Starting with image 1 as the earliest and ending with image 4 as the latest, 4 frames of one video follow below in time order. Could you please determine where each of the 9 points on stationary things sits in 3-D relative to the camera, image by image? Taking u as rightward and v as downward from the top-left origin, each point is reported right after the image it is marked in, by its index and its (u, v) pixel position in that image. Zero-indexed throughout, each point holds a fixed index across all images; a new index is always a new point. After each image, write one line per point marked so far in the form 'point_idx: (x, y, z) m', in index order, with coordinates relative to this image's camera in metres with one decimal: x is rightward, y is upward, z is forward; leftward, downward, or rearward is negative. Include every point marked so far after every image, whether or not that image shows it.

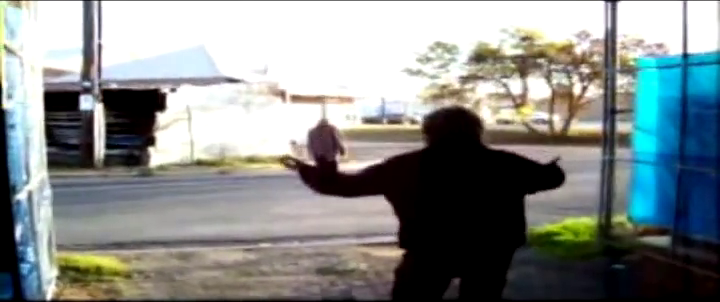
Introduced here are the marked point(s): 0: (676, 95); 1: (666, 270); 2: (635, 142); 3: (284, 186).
0: (+2.9, +0.5, +9.4) m
1: (+2.3, -0.9, +7.5) m
2: (+2.7, +0.1, +10.1) m
3: (-1.2, -0.5, +16.6) m
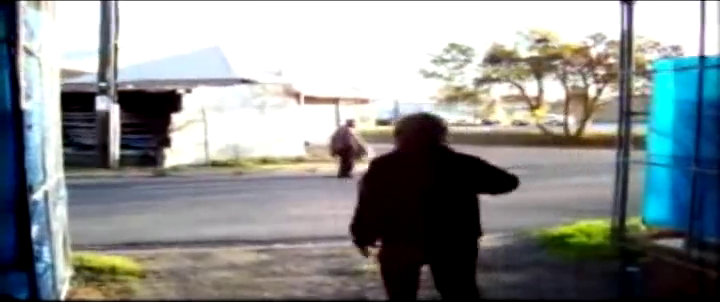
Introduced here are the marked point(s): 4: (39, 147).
0: (+3.1, +0.5, +9.4) m
1: (+2.4, -0.9, +7.5) m
2: (+2.9, +0.1, +10.1) m
3: (-1.0, -0.5, +16.7) m
4: (-2.0, 0.0, +6.5) m
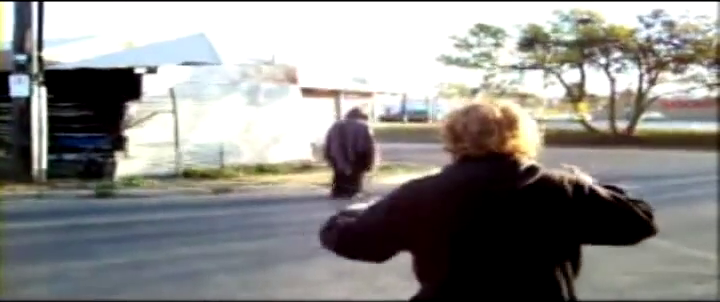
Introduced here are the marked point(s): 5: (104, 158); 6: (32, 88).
0: (+2.8, +0.5, +5.3) m
1: (+2.0, -0.9, +3.5) m
2: (+2.6, 0.0, +6.0) m
3: (-1.1, -0.5, +12.7) m
4: (-2.4, 0.0, +2.6) m
5: (-3.9, -0.1, +15.7) m
6: (-4.7, +0.9, +14.5) m
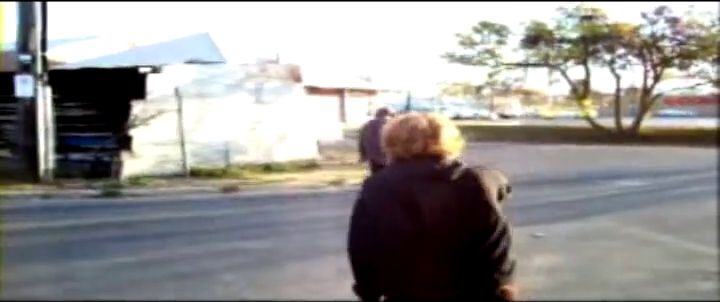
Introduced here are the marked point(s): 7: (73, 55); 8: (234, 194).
0: (+2.8, +0.5, +5.3) m
1: (+2.0, -0.9, +3.5) m
2: (+2.6, +0.1, +6.0) m
3: (-1.0, -0.5, +12.7) m
4: (-2.4, 0.0, +2.6) m
5: (-3.9, -0.1, +15.7) m
6: (-4.6, +0.9, +14.5) m
7: (-4.9, +1.6, +17.5) m
8: (-1.5, -0.6, +12.2) m
